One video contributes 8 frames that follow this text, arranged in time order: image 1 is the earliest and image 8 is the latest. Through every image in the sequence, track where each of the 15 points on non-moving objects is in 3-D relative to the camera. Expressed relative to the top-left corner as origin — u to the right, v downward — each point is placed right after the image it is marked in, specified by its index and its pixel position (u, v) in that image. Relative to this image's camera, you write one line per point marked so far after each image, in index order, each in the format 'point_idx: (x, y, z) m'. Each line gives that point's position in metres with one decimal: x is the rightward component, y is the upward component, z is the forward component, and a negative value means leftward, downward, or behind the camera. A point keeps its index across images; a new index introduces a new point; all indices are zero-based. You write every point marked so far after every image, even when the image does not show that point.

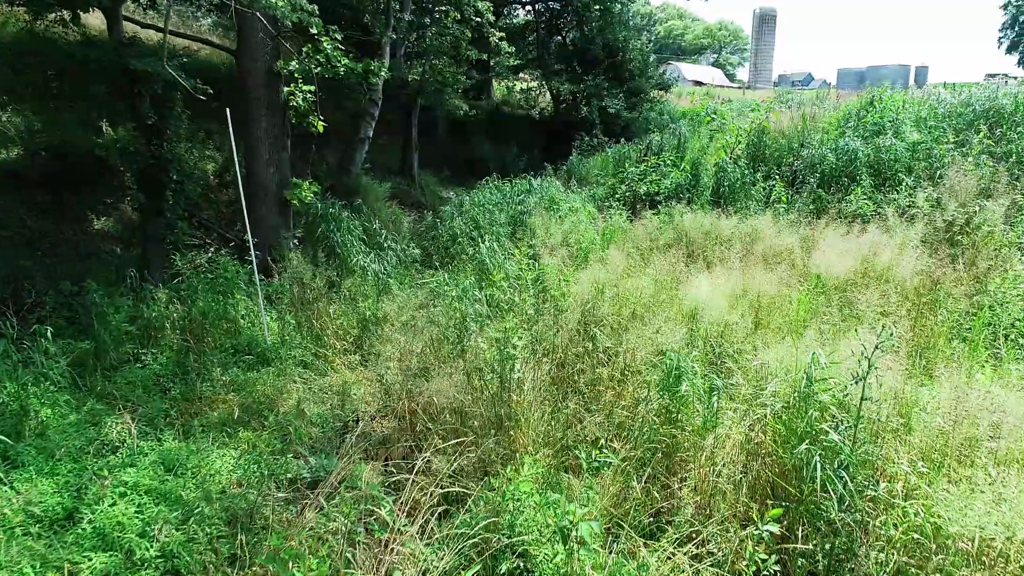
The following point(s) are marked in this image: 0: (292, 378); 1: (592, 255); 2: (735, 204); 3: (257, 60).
0: (-1.5, -0.6, +4.7) m
1: (+0.8, +0.3, +6.7) m
2: (+2.6, +1.0, +8.5) m
3: (-2.5, +2.2, +7.1) m
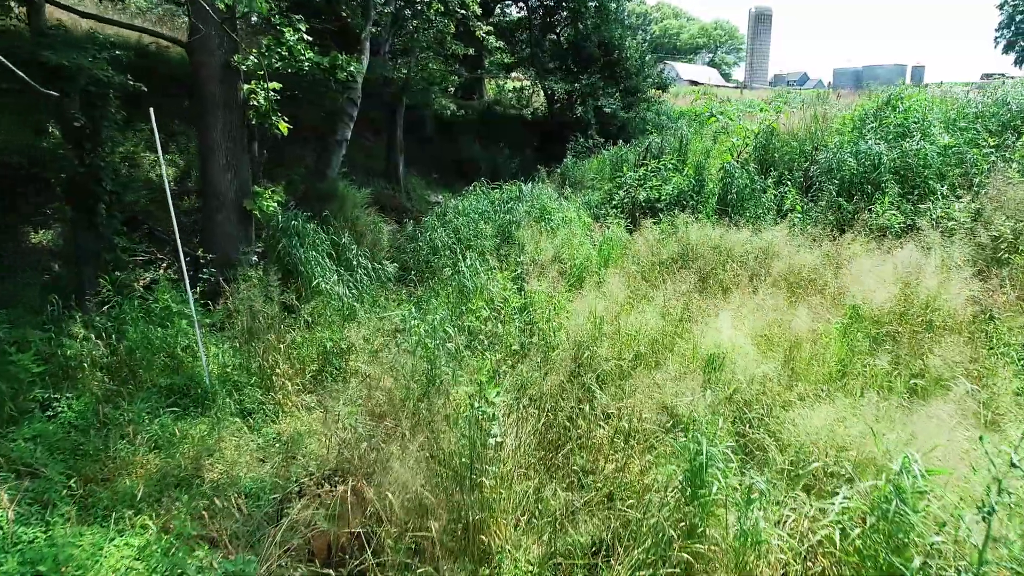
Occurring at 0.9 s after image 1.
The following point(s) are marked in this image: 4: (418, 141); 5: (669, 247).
0: (-1.6, -0.8, +4.0) m
1: (+0.6, +0.1, +6.0) m
2: (+2.5, +0.8, +7.7) m
3: (-2.7, +2.1, +6.3) m
4: (-2.1, +3.3, +15.8) m
5: (+1.5, +0.4, +6.6) m
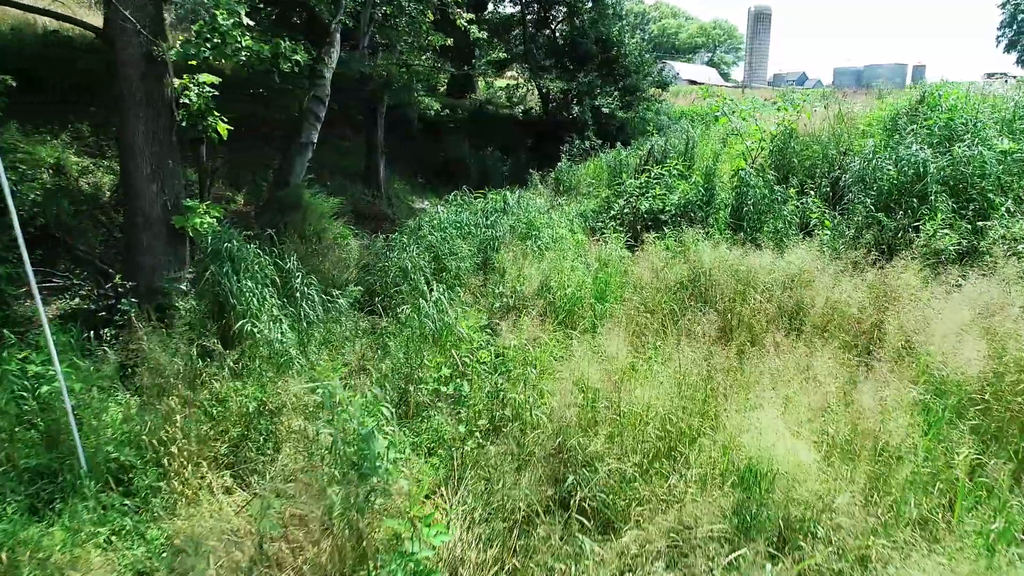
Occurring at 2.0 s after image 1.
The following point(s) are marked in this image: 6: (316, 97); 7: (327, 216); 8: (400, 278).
0: (-1.7, -1.1, +2.9) m
1: (+0.5, -0.2, +4.9) m
2: (+2.3, +0.5, +6.7) m
3: (-2.8, +1.8, +5.2) m
4: (-2.3, +3.1, +14.7) m
5: (+1.3, +0.1, +5.6) m
6: (-2.4, +2.3, +8.8) m
7: (-2.2, +0.9, +8.6) m
8: (-1.0, +0.1, +6.2) m
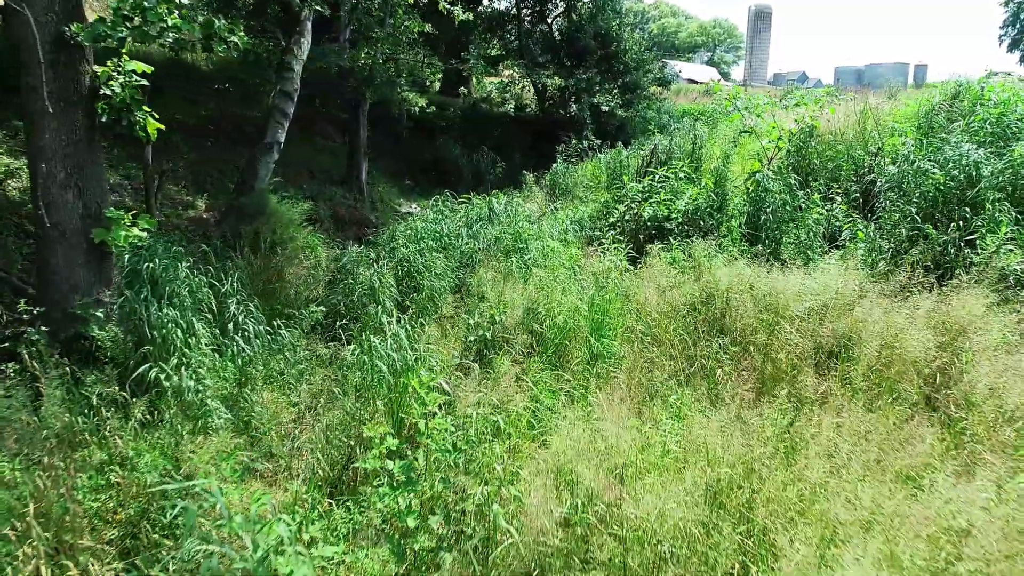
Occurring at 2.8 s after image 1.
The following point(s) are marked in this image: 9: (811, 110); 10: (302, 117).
0: (-1.8, -1.2, +2.1) m
1: (+0.3, -0.3, +4.1) m
2: (+2.2, +0.4, +5.8) m
3: (-2.9, +1.6, +4.4) m
4: (-2.4, +2.9, +13.9) m
5: (+1.2, -0.1, +4.7) m
6: (-2.5, +2.2, +7.9) m
7: (-2.3, +0.7, +7.7) m
8: (-1.1, -0.1, +5.4) m
9: (+2.9, +1.7, +6.9) m
10: (-3.6, +2.9, +12.2) m
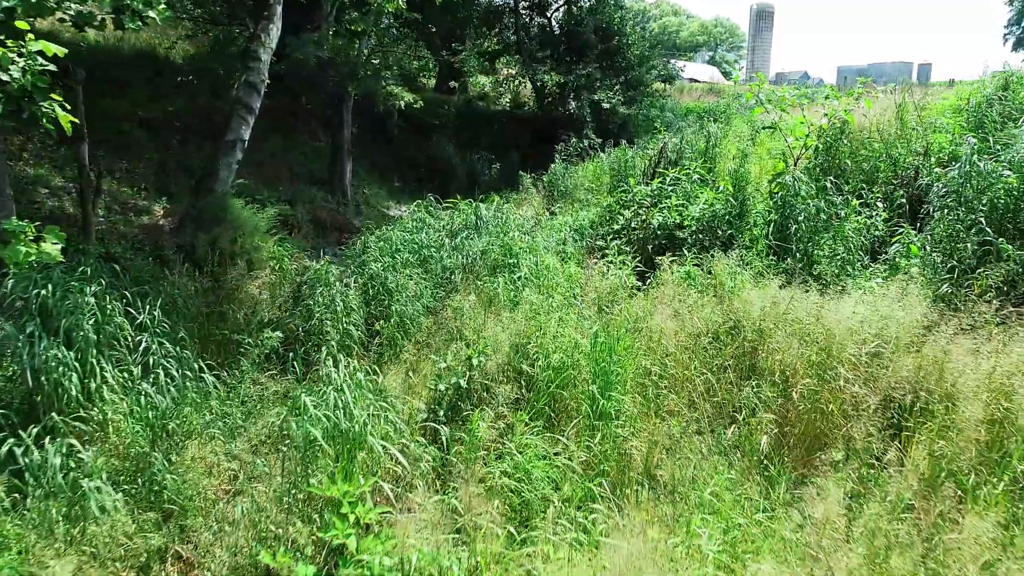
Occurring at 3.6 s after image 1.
0: (-1.9, -1.4, +1.2) m
1: (+0.3, -0.5, +3.2) m
2: (+2.1, +0.2, +5.0) m
3: (-3.0, +1.5, +3.5) m
4: (-2.5, +2.8, +13.0) m
5: (+1.1, -0.2, +3.9) m
6: (-2.6, +2.0, +7.1) m
7: (-2.4, +0.5, +6.8) m
8: (-1.2, -0.2, +4.5) m
9: (+2.8, +1.6, +6.0) m
10: (-3.7, +2.8, +11.3) m
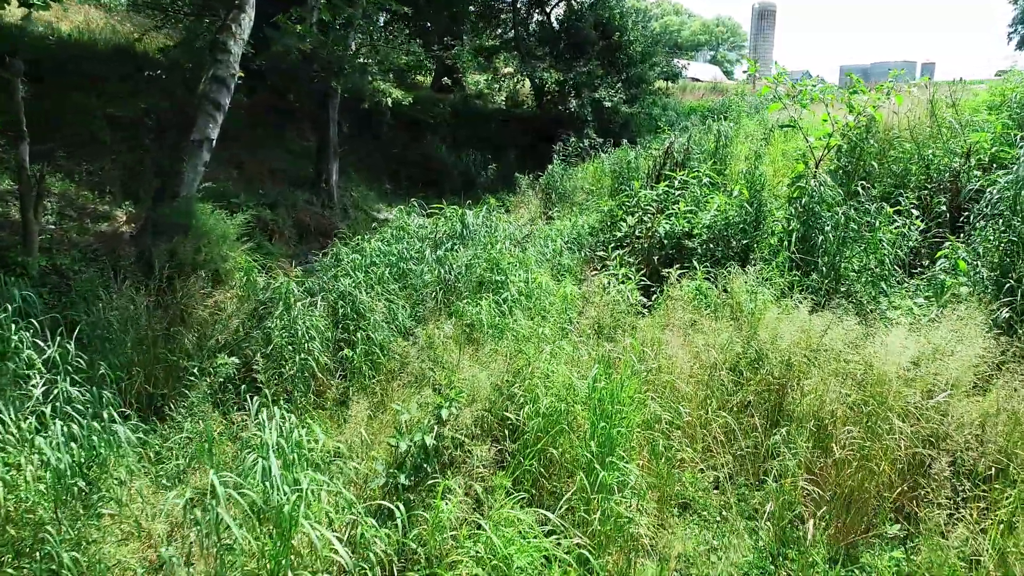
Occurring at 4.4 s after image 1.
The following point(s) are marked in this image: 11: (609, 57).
0: (-2.0, -1.5, +0.6) m
1: (+0.2, -0.6, +2.6) m
2: (+2.1, +0.1, +4.4) m
3: (-3.1, +1.4, +2.9) m
4: (-2.6, +2.6, +12.4) m
5: (+1.0, -0.3, +3.3) m
6: (-2.7, +1.9, +6.5) m
7: (-2.5, +0.4, +6.3) m
8: (-1.2, -0.4, +3.9) m
9: (+2.8, +1.4, +5.4) m
10: (-3.7, +2.7, +10.7) m
11: (+1.9, +4.6, +14.2) m
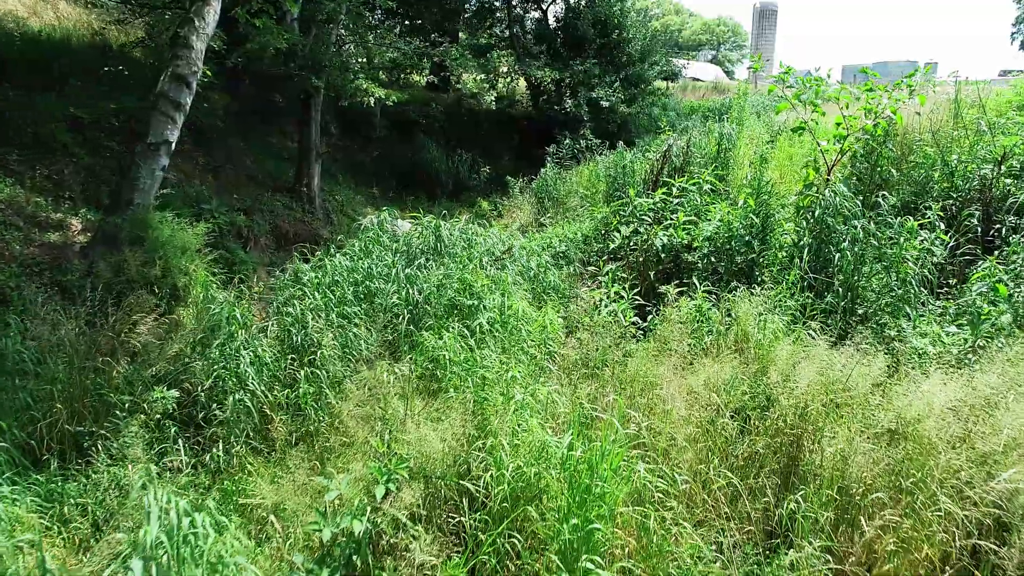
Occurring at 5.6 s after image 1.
0: (-2.1, -1.6, +0.1) m
1: (+0.1, -0.7, +2.1) m
2: (+1.9, 0.0, +3.9) m
3: (-3.2, +1.2, +2.4) m
4: (-2.7, +2.5, +11.9) m
5: (+0.9, -0.5, +2.8) m
6: (-2.8, +1.8, +6.0) m
7: (-2.6, +0.3, +5.7) m
8: (-1.4, -0.5, +3.4) m
9: (+2.6, +1.3, +4.9) m
10: (-3.9, +2.6, +10.2) m
11: (+1.8, +4.5, +13.7) m
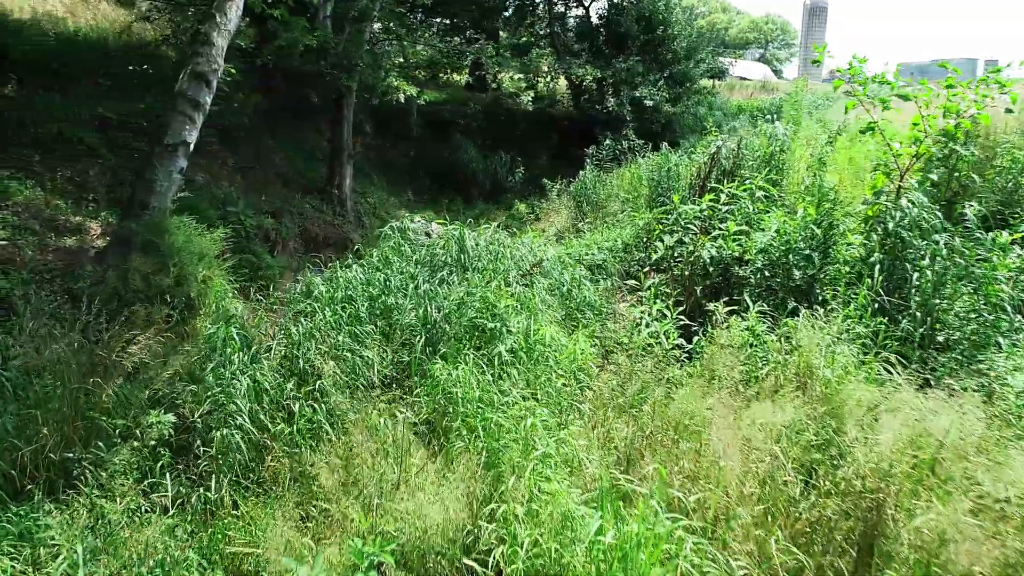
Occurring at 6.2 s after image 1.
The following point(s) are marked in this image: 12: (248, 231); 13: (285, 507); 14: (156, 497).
0: (-2.2, -1.7, -0.2) m
1: (+0.1, -0.8, +1.7) m
2: (+2.1, -0.2, +3.3) m
3: (-3.1, +1.2, +2.2) m
4: (-2.1, +2.5, +11.6) m
5: (+1.0, -0.6, +2.3) m
6: (-2.5, +1.7, +5.7) m
7: (-2.4, +0.2, +5.5) m
8: (-1.3, -0.6, +3.1) m
9: (+2.8, +1.2, +4.4) m
10: (-3.3, +2.5, +10.0) m
11: (+2.6, +4.4, +13.1) m
12: (-2.7, +0.6, +7.2) m
13: (-0.8, -0.8, +2.6) m
14: (-1.5, -0.8, +3.0) m
